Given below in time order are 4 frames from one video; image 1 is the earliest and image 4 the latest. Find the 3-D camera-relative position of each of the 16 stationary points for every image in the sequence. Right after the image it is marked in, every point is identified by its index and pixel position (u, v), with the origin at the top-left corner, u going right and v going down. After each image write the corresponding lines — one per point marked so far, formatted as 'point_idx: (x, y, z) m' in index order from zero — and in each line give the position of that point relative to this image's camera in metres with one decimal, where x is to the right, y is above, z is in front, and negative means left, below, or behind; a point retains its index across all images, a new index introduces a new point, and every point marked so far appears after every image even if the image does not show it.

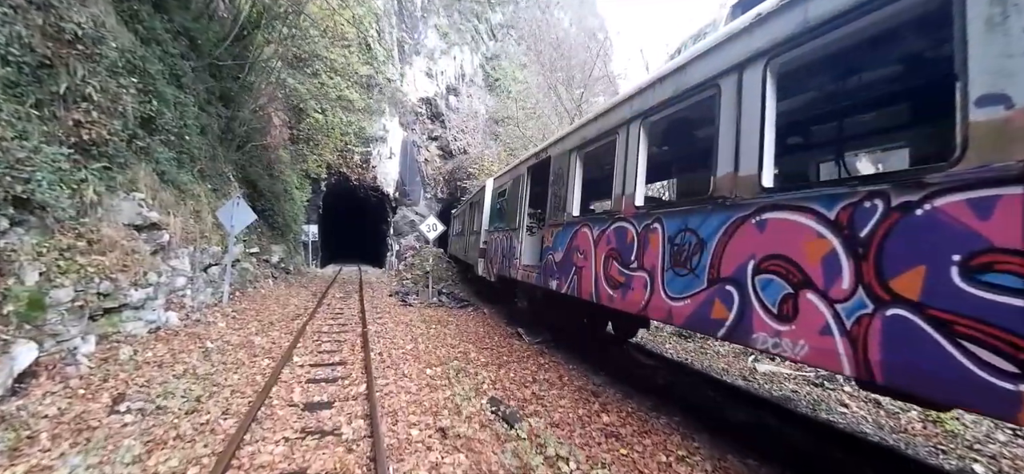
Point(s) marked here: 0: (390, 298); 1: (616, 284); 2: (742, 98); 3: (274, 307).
0: (-4.2, -2.0, +12.6) m
1: (+1.3, -0.6, +4.6) m
2: (+2.0, +1.2, +3.2) m
3: (-6.5, -1.9, +10.0) m
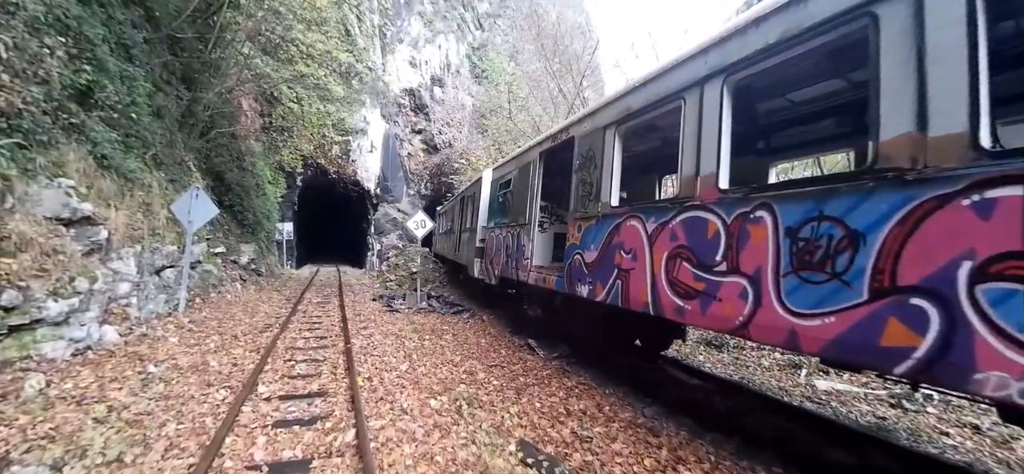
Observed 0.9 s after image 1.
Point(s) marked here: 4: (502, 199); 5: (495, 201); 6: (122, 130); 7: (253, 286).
0: (-4.2, -2.0, +11.2) m
1: (+1.7, -0.5, +3.5) m
2: (+2.4, +1.2, +2.2) m
3: (-6.3, -1.8, +8.6) m
4: (-0.2, +0.9, +8.5) m
5: (-0.4, +0.9, +9.0) m
6: (-8.2, +2.2, +7.7) m
7: (-8.6, -1.6, +12.3) m
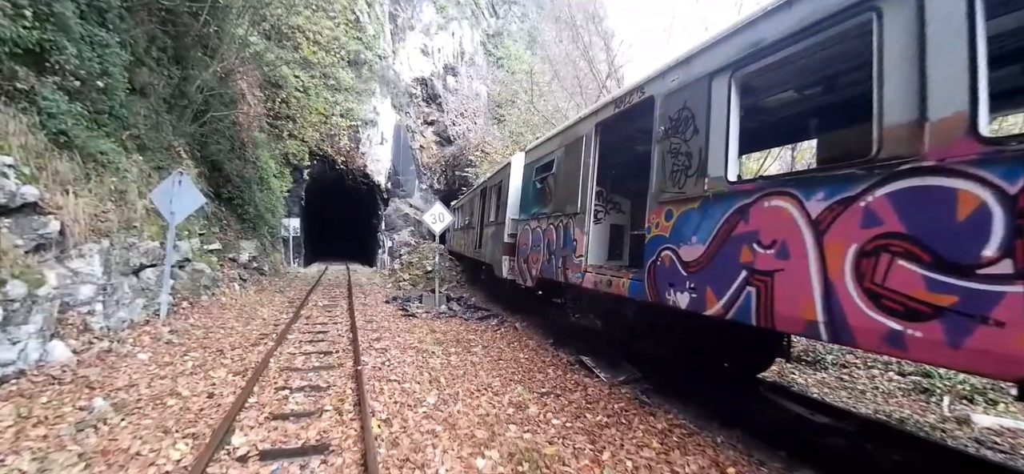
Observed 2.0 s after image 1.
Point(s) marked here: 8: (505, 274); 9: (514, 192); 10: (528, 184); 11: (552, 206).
0: (-3.4, -1.8, +9.9) m
1: (+2.3, -0.4, +2.1) m
2: (+3.0, +1.4, +0.7) m
3: (-5.6, -1.7, +7.3) m
4: (+0.5, +1.0, +7.1) m
5: (+0.4, +1.0, +7.6) m
6: (-7.4, +2.4, +6.5) m
7: (-7.7, -1.5, +11.0) m
8: (-0.2, -0.9, +8.5) m
9: (0.0, +1.0, +8.5) m
10: (+0.3, +1.1, +7.8) m
11: (+0.7, +0.5, +6.5) m
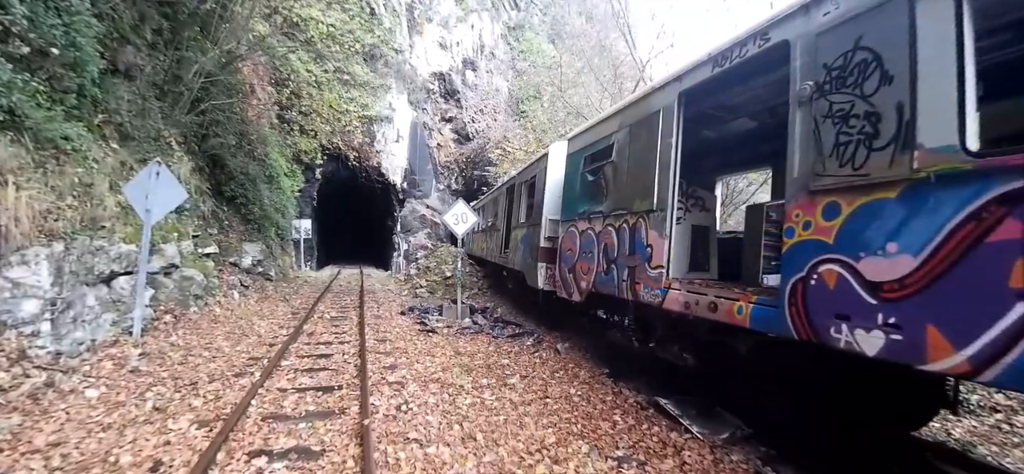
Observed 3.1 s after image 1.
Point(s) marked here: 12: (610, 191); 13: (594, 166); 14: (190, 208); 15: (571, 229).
0: (-2.6, -1.9, +8.7) m
1: (+2.9, -0.4, +0.6) m
2: (+3.5, +1.3, -0.7) m
3: (-4.9, -1.7, +6.2) m
4: (+1.2, +1.0, +5.8) m
5: (+1.1, +0.9, +6.3) m
6: (-6.7, +2.3, +5.4) m
7: (-6.9, -1.6, +10.0) m
8: (+0.6, -0.9, +7.1) m
9: (+0.8, +1.0, +7.2) m
10: (+1.1, +1.0, +6.4) m
11: (+1.4, +0.5, +5.2) m
12: (+1.4, +0.7, +5.2) m
13: (+1.3, +1.1, +5.8) m
14: (-7.7, +0.7, +8.7) m
15: (+0.9, +0.1, +6.2) m
